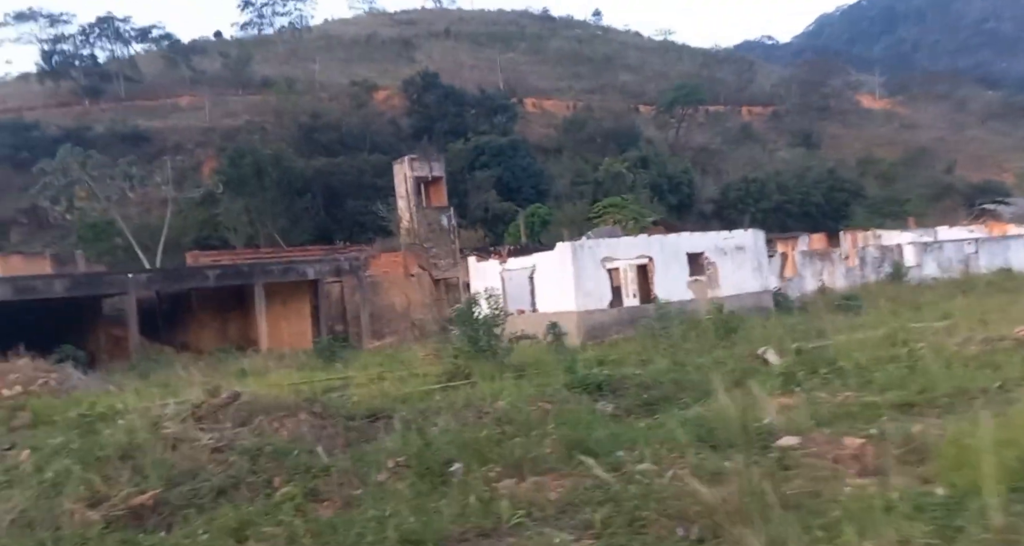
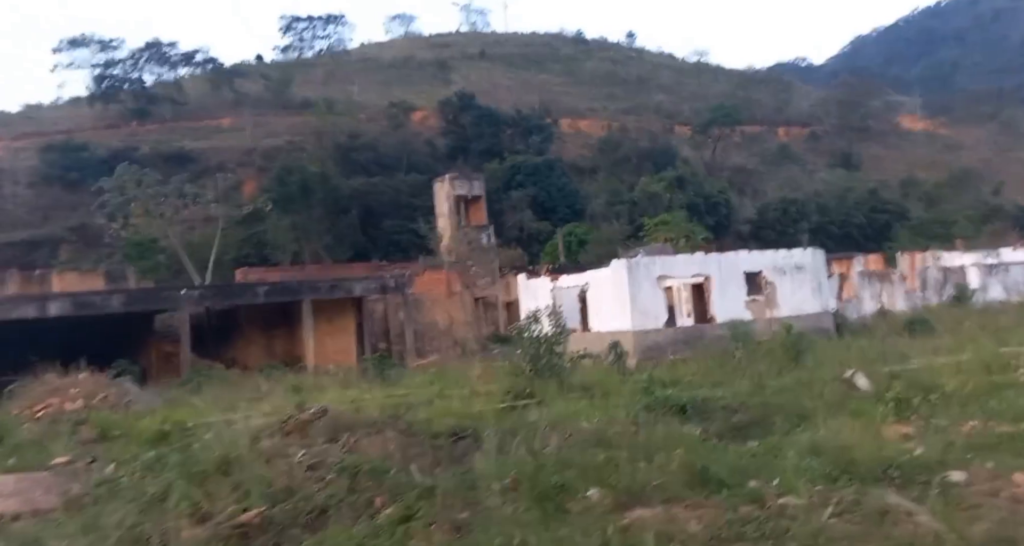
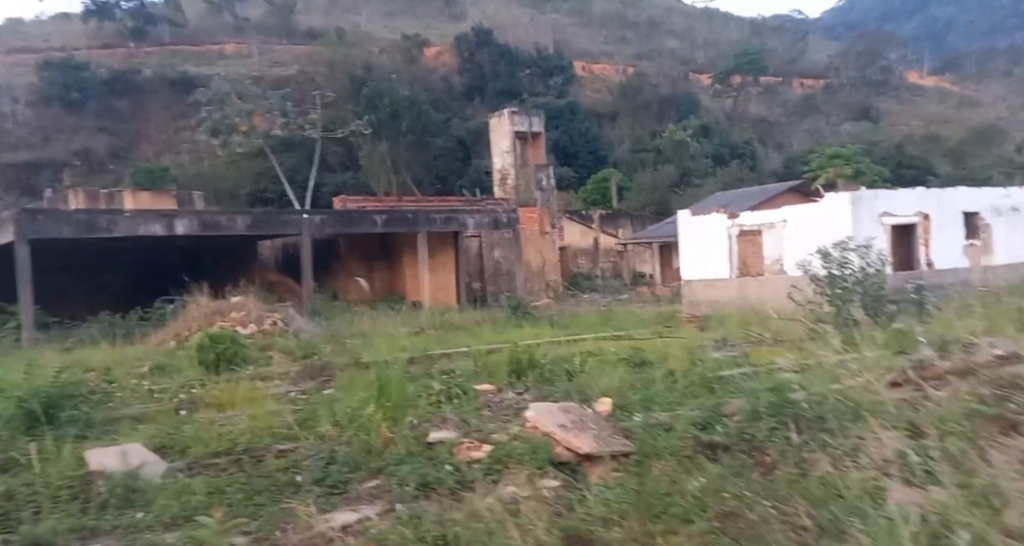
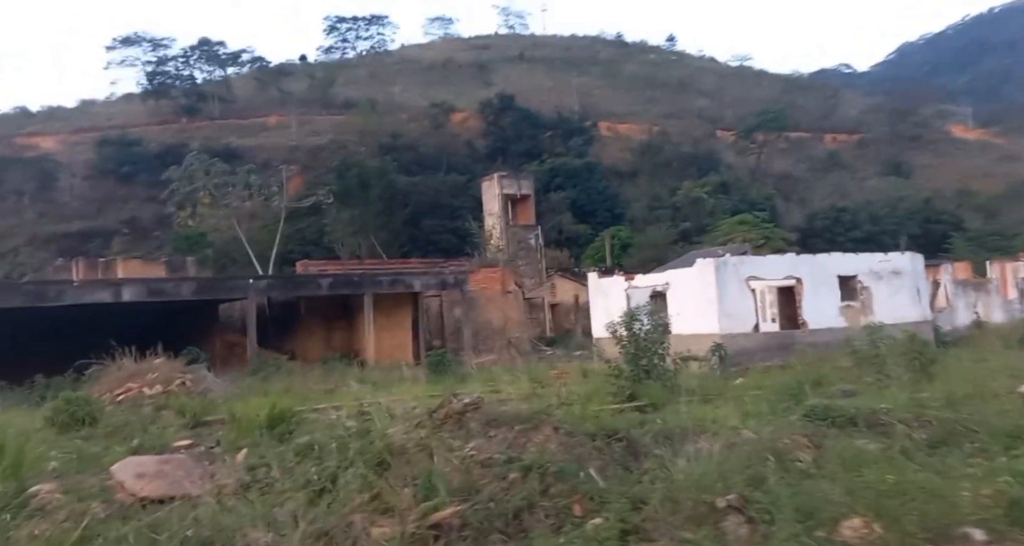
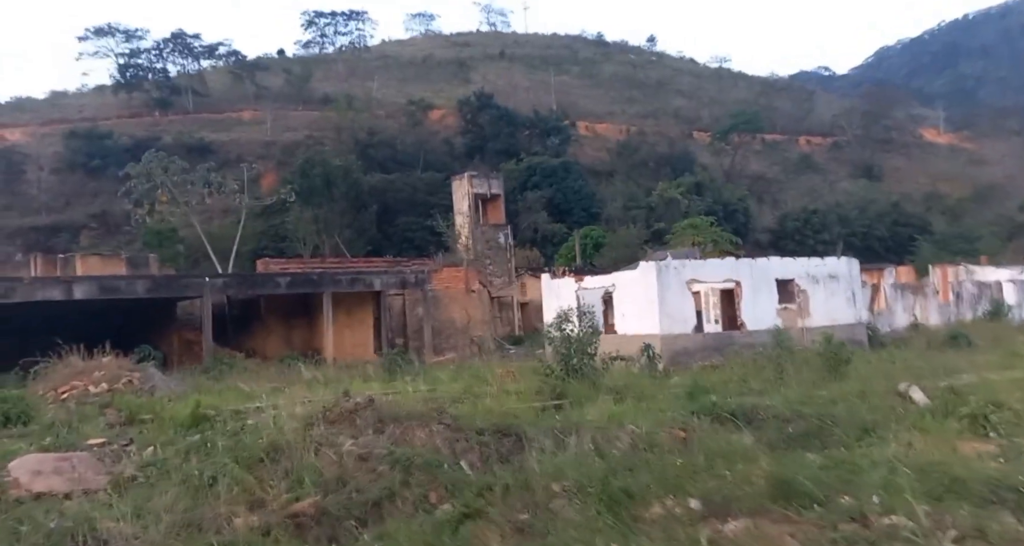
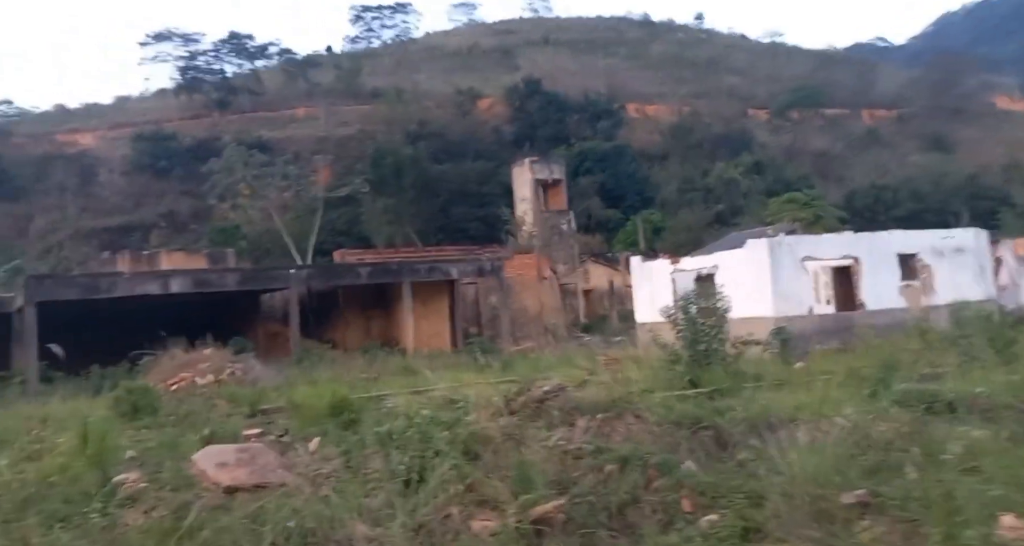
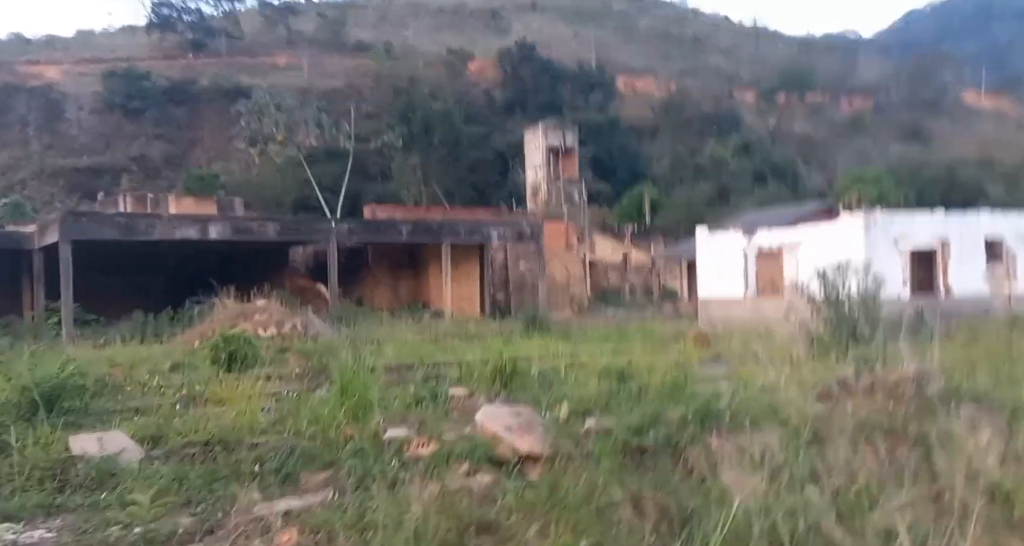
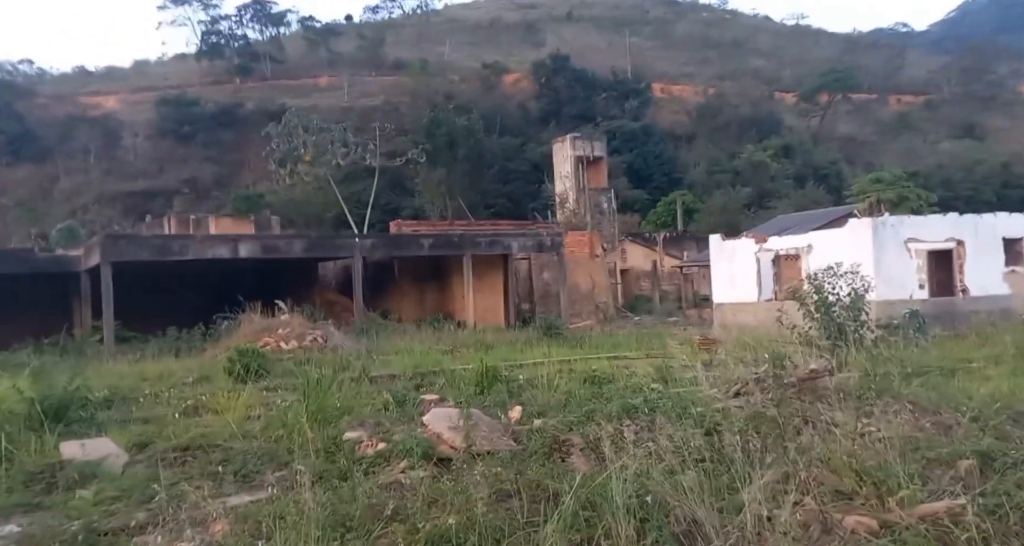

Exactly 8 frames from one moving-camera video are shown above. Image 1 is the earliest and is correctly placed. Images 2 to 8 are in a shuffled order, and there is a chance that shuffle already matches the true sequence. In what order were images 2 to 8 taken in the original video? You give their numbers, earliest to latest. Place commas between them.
2, 5, 4, 6, 8, 7, 3
